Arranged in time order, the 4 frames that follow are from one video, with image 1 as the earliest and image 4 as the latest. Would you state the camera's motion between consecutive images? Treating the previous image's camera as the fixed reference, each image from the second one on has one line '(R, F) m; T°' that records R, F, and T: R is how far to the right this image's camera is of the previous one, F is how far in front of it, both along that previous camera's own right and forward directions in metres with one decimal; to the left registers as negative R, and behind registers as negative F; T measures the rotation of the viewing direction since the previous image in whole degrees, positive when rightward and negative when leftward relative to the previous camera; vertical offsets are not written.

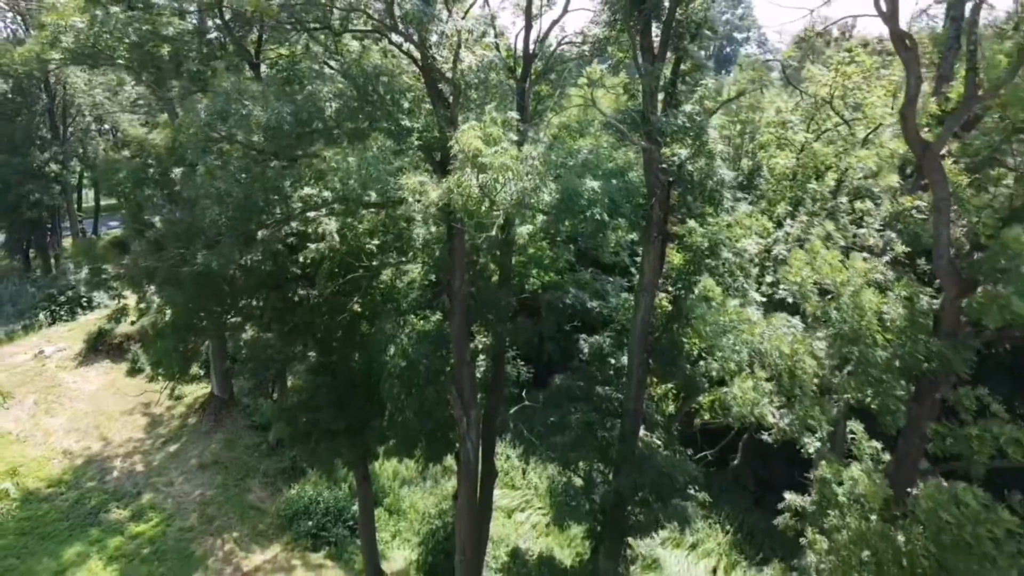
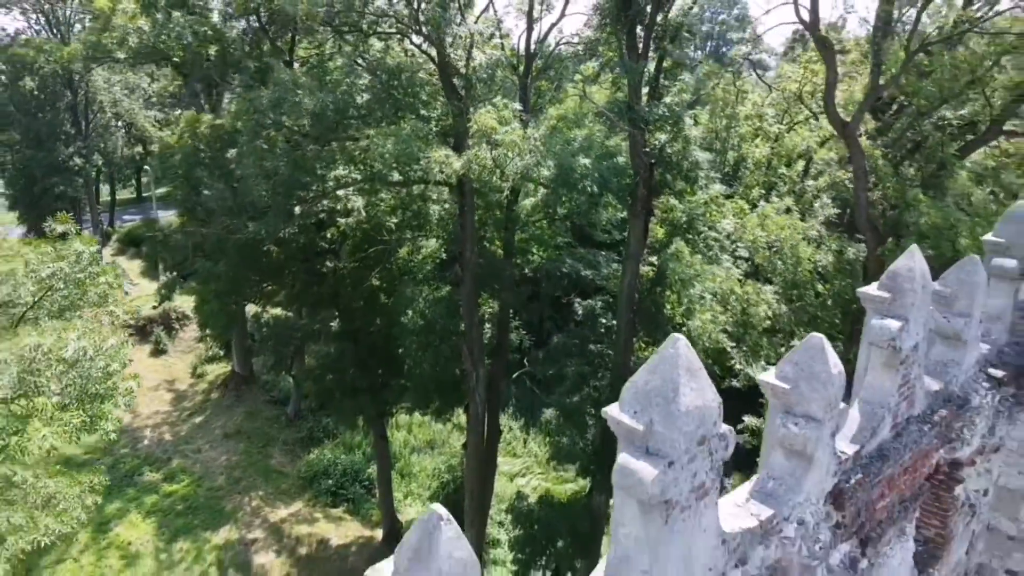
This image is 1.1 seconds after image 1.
(0.0, -1.8) m; 0°
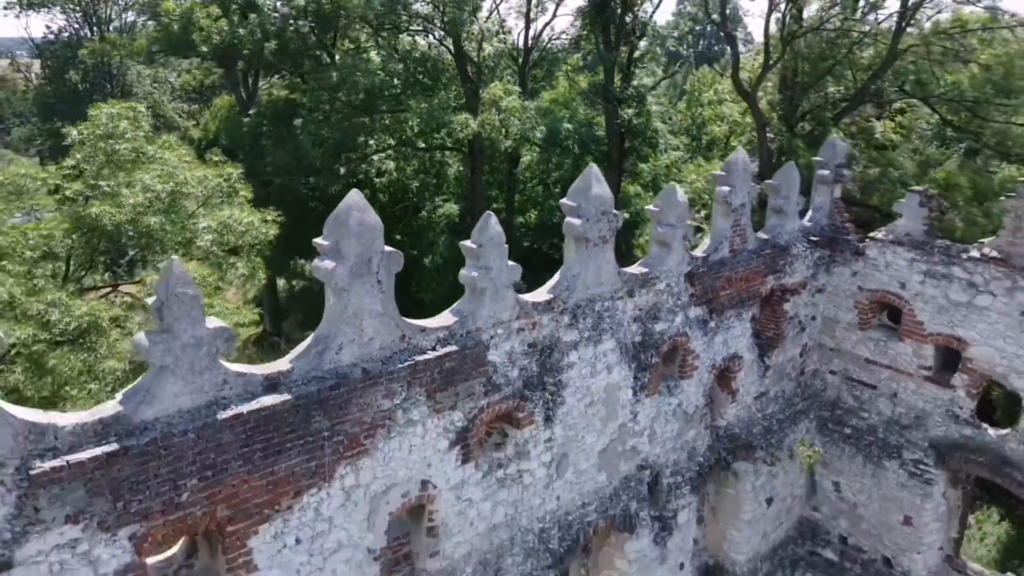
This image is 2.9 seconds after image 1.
(0.0, -3.5) m; 0°
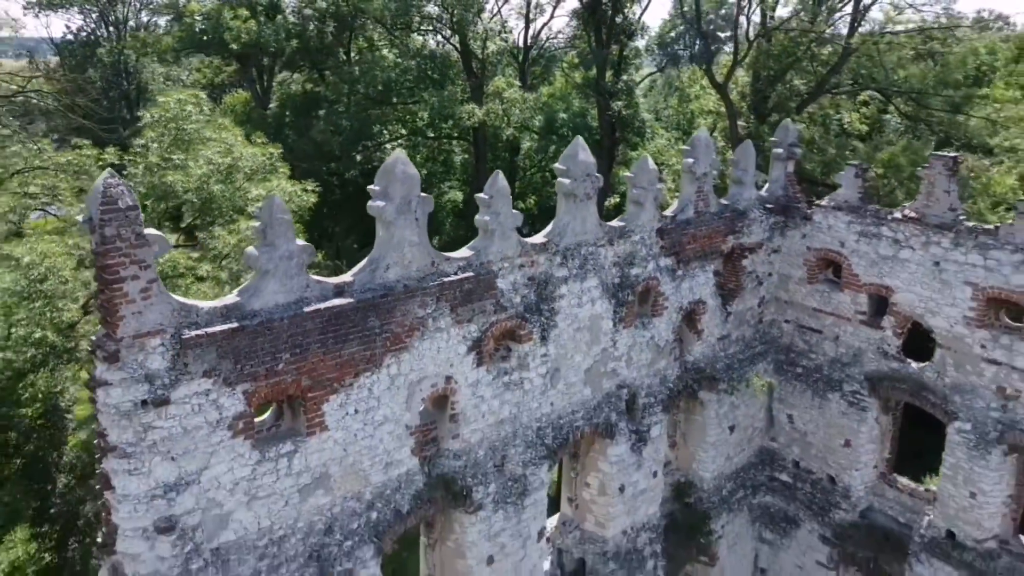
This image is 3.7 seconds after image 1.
(0.0, -1.7) m; 0°
